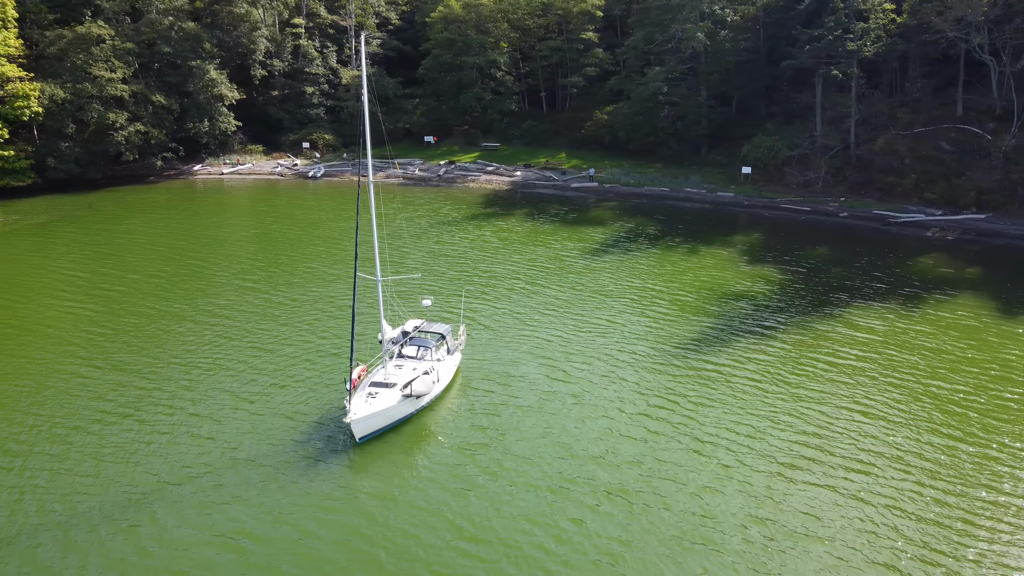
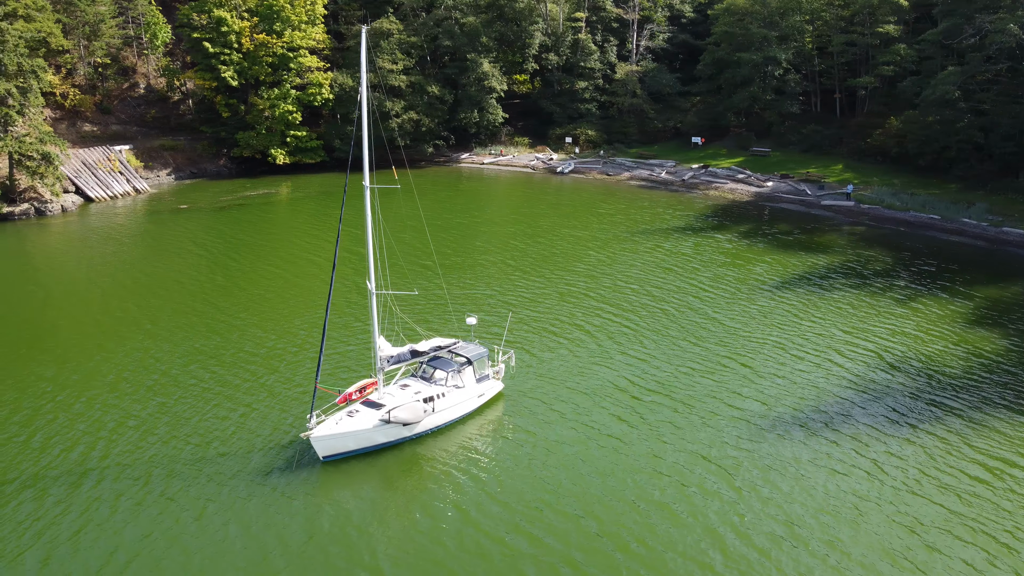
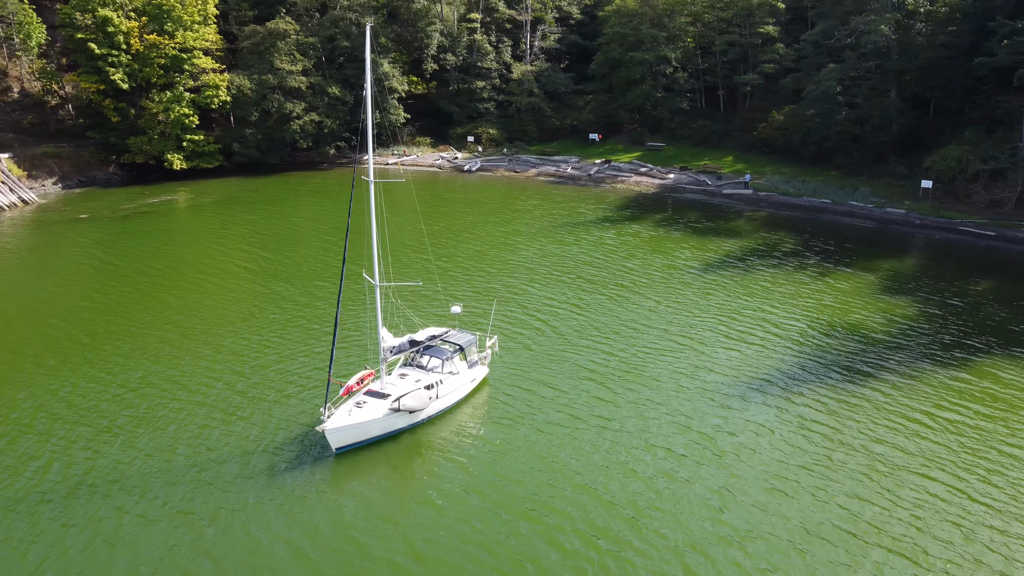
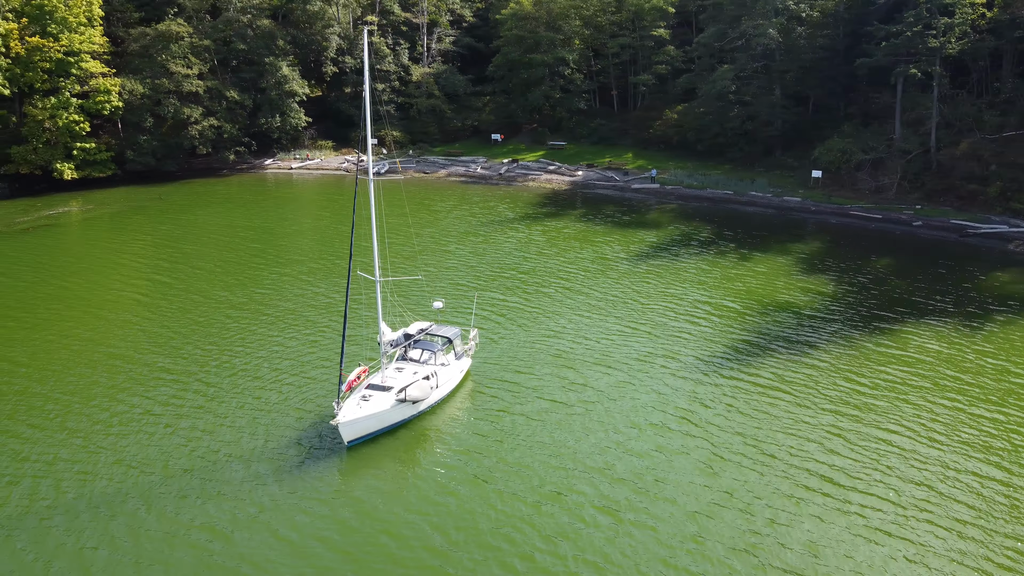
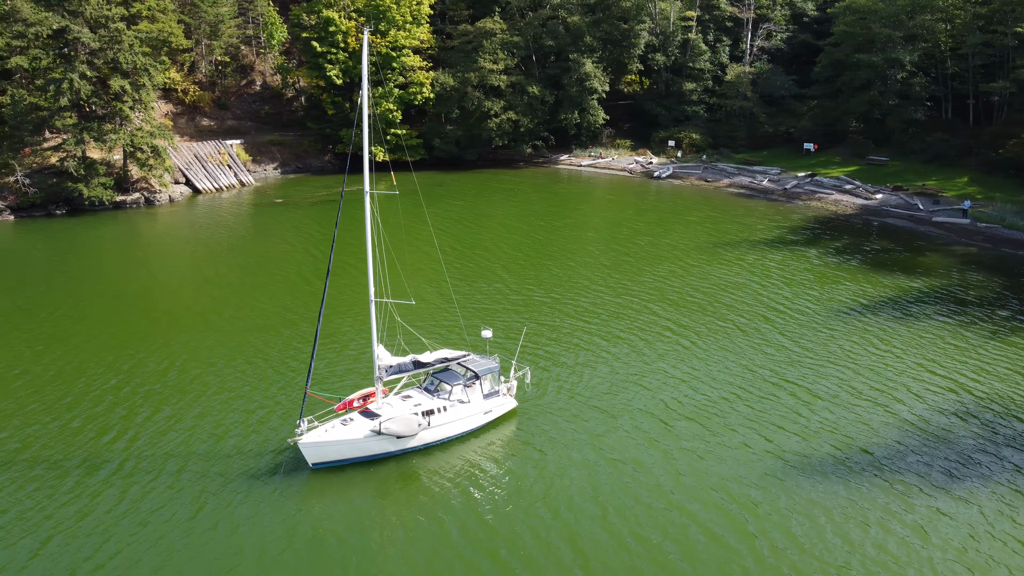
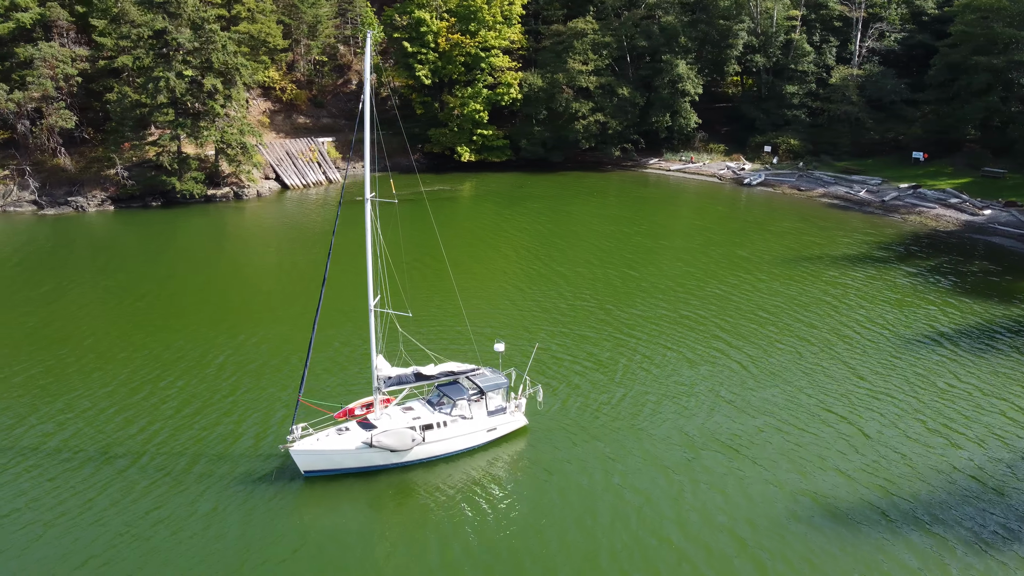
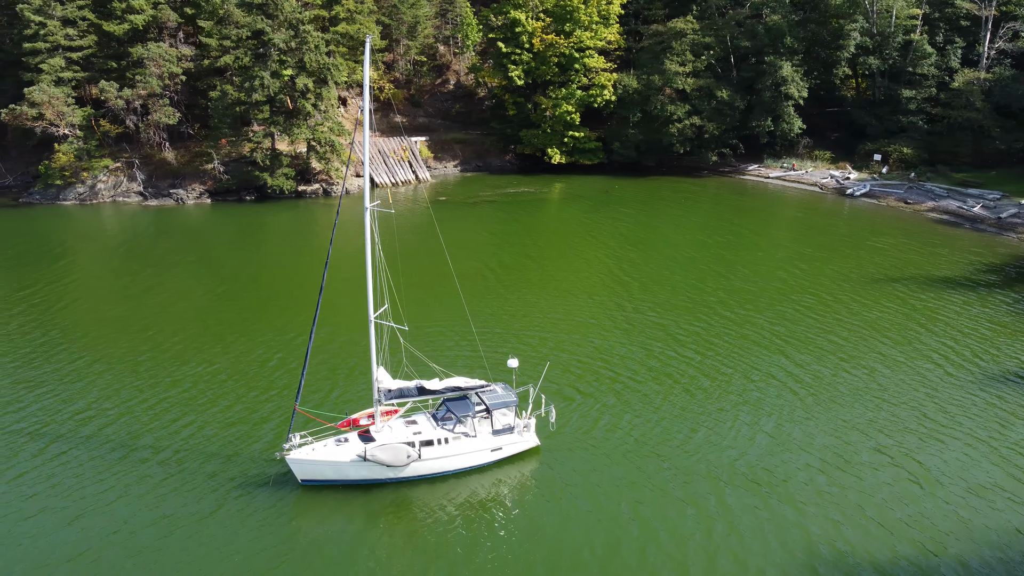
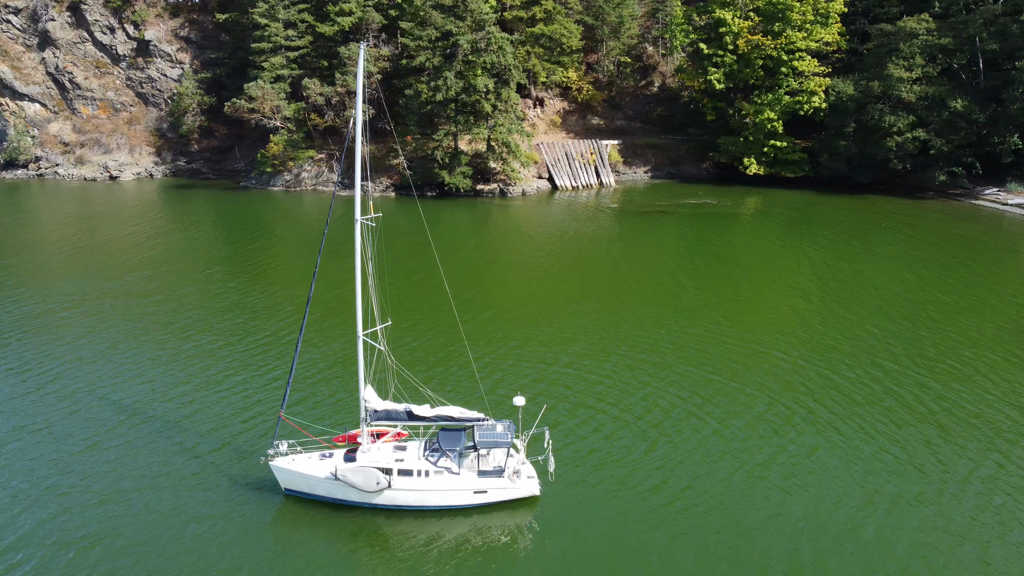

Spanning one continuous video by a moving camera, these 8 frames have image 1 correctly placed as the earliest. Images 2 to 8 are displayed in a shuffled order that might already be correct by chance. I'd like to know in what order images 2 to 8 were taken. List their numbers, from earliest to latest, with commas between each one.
4, 3, 2, 5, 6, 7, 8
